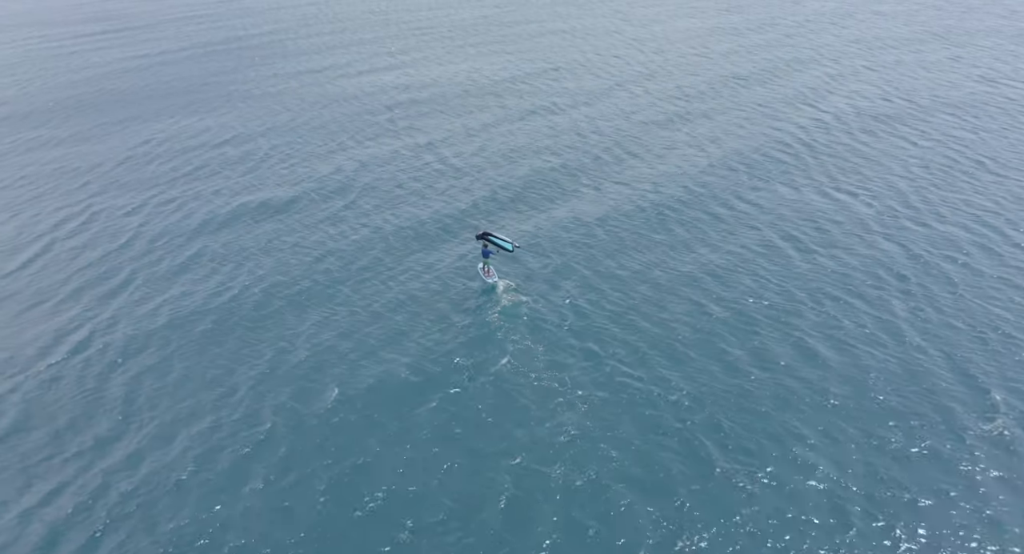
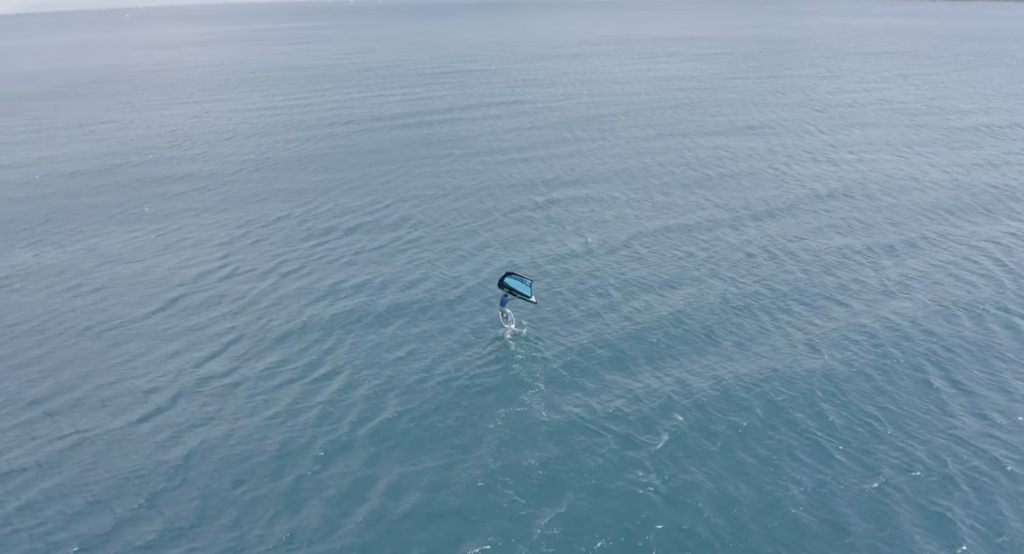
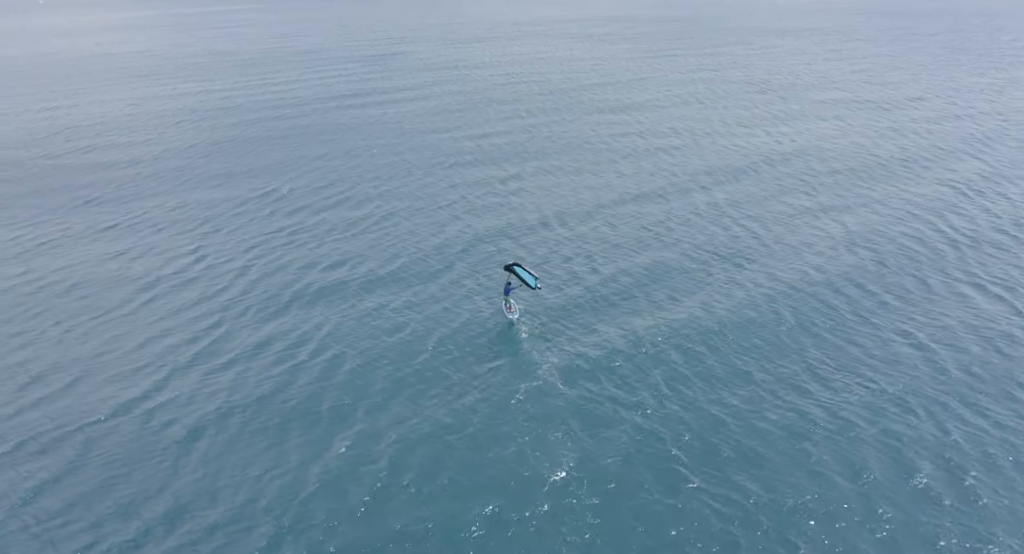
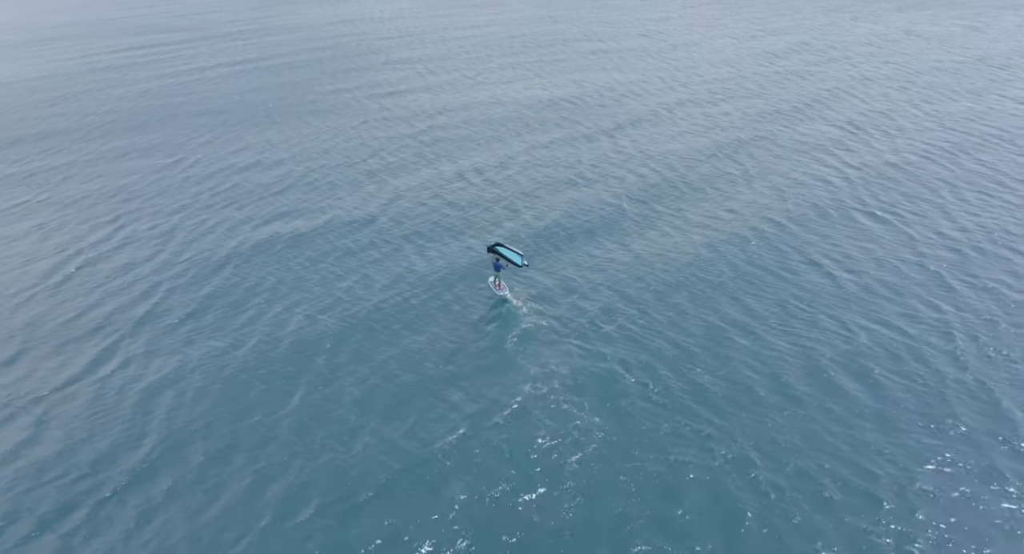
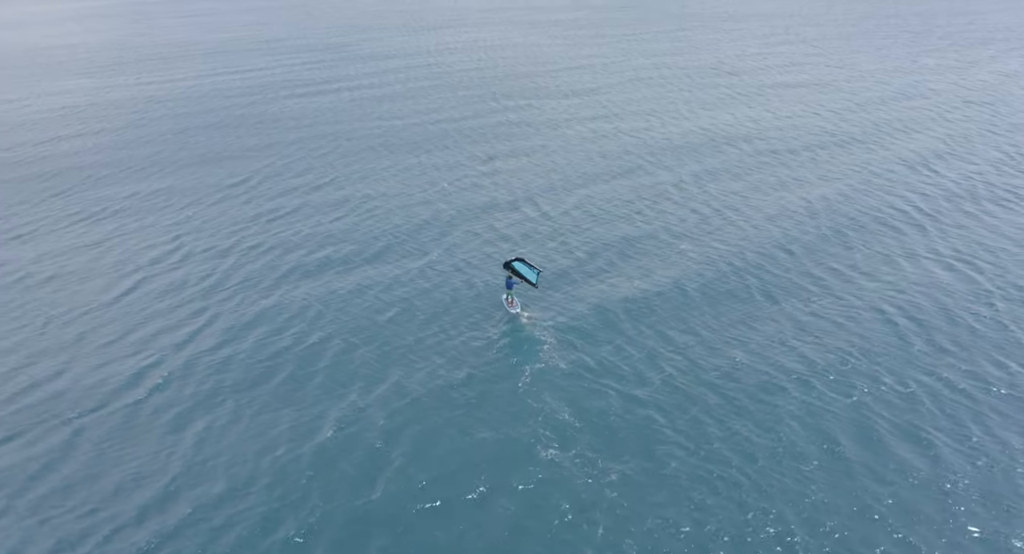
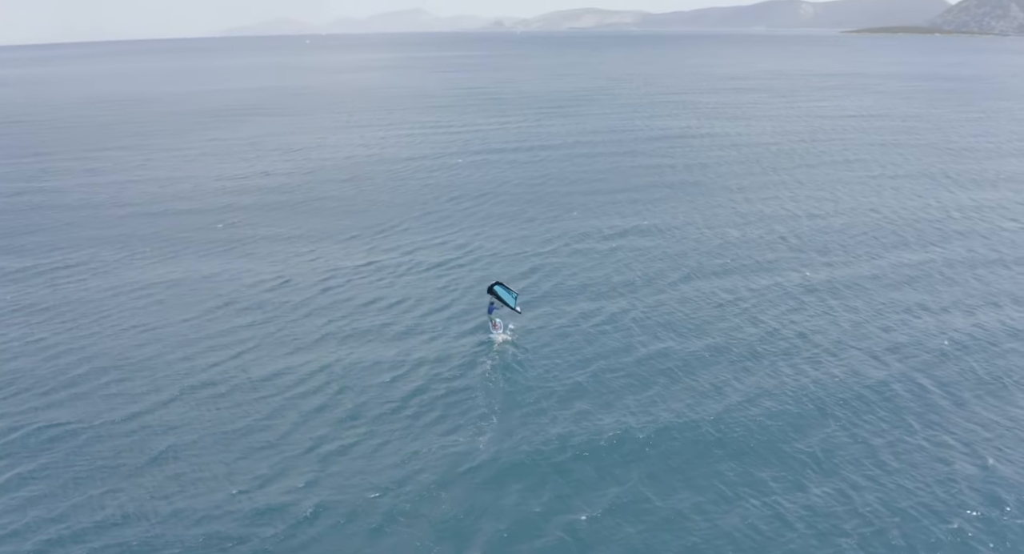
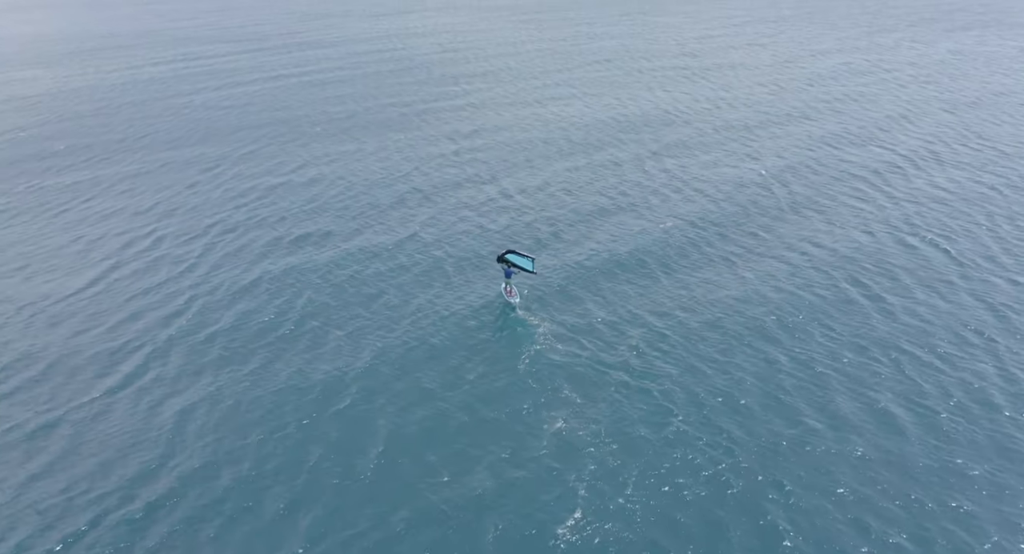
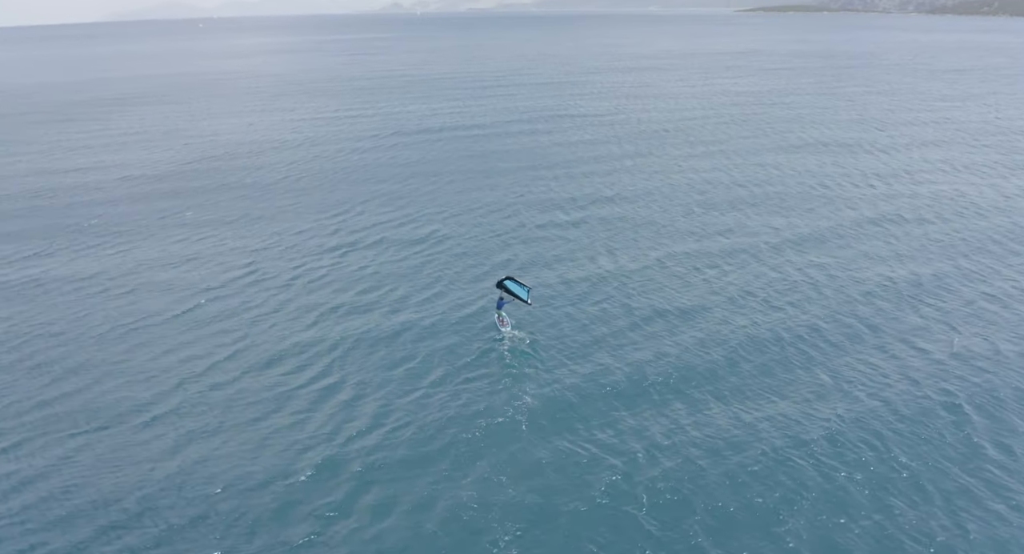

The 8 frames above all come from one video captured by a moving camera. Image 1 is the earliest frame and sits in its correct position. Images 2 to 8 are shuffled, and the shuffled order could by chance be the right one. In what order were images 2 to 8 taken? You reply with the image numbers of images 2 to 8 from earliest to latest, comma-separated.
4, 7, 5, 3, 2, 8, 6
